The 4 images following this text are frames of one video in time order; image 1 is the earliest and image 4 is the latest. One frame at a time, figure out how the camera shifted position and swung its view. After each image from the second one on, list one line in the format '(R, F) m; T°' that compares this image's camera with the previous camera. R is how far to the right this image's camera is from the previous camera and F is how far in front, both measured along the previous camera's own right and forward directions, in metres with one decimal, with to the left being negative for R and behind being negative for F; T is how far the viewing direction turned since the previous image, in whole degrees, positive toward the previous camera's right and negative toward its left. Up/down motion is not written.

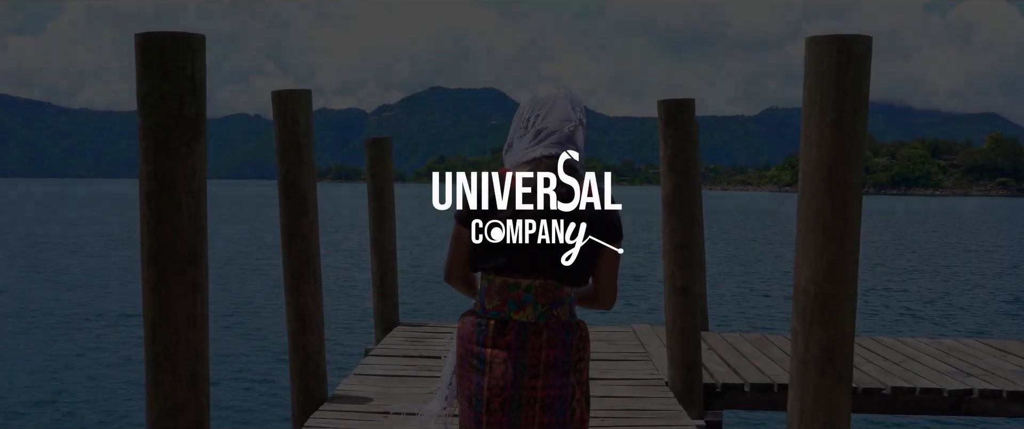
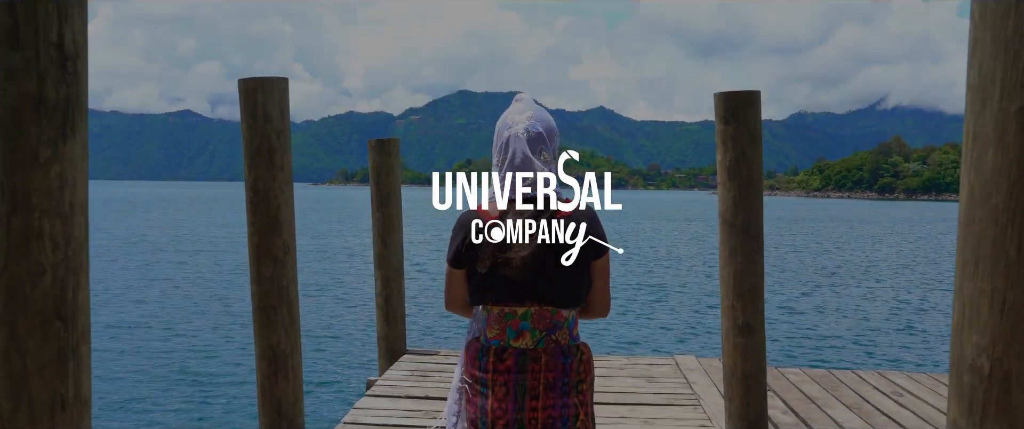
(0.0, +0.9) m; -2°
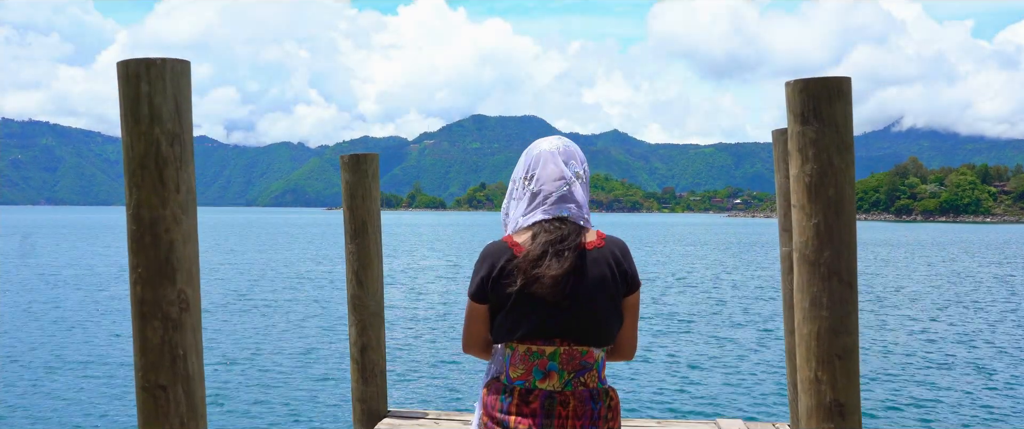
(+0.1, +1.1) m; -1°
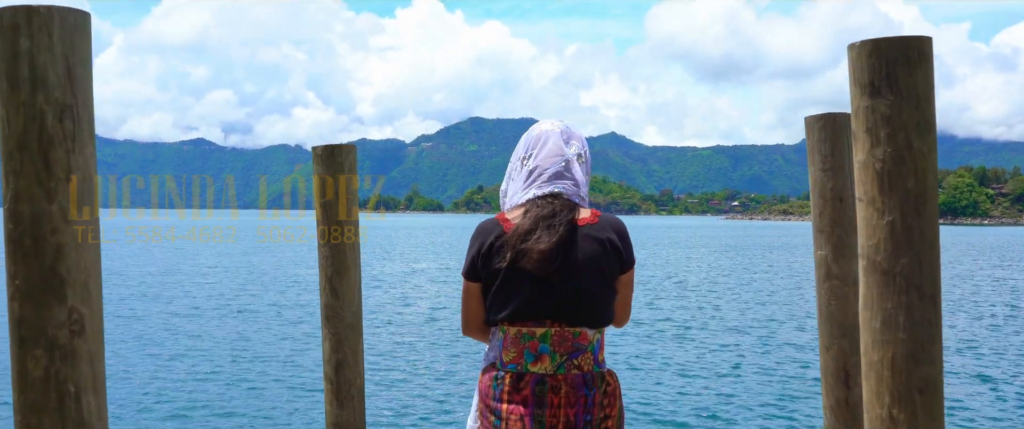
(0.0, +0.6) m; 0°
